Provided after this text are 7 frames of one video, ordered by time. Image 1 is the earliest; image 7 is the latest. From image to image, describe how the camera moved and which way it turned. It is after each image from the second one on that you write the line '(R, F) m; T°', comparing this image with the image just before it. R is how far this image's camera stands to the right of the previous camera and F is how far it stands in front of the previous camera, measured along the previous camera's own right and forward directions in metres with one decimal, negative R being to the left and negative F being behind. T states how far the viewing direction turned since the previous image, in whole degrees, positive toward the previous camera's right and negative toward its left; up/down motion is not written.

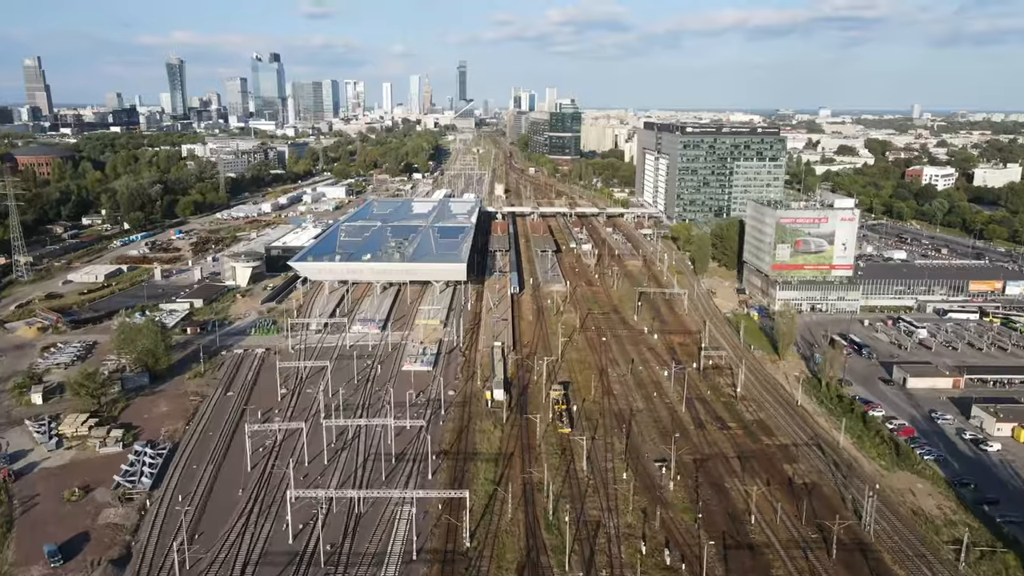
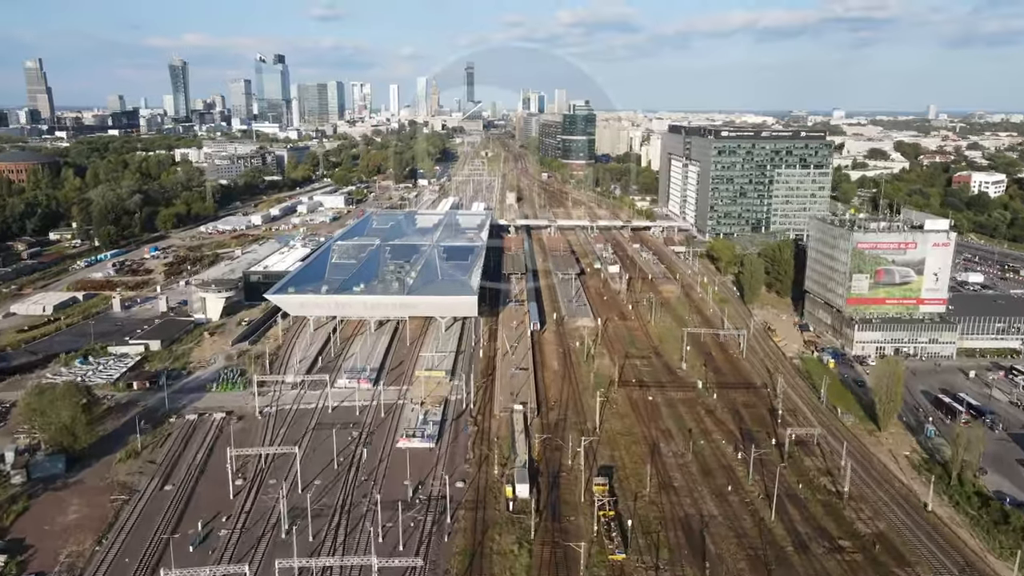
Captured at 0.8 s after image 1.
(-0.3, +2.9) m; -1°
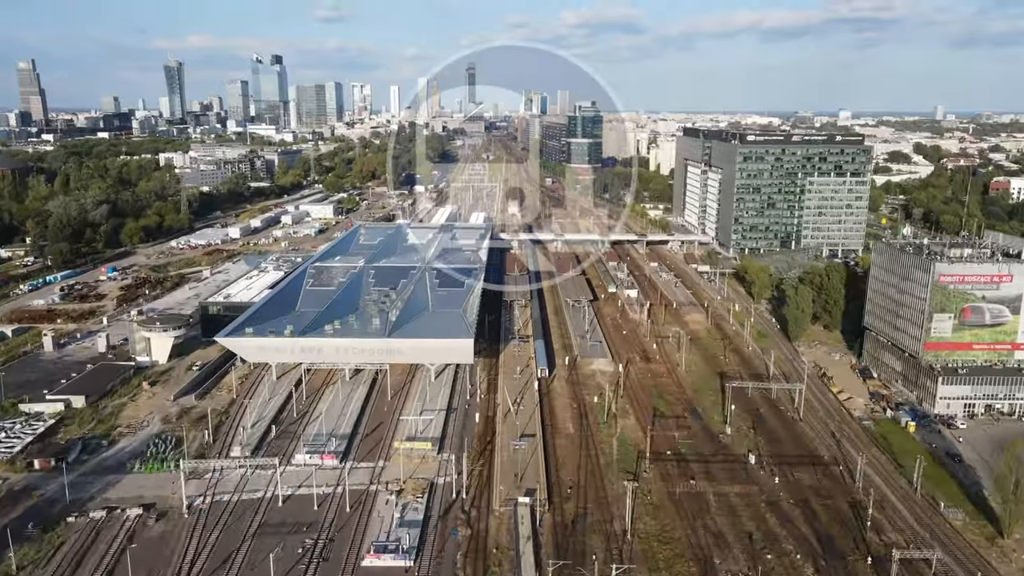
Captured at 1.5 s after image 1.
(0.0, +2.6) m; 0°
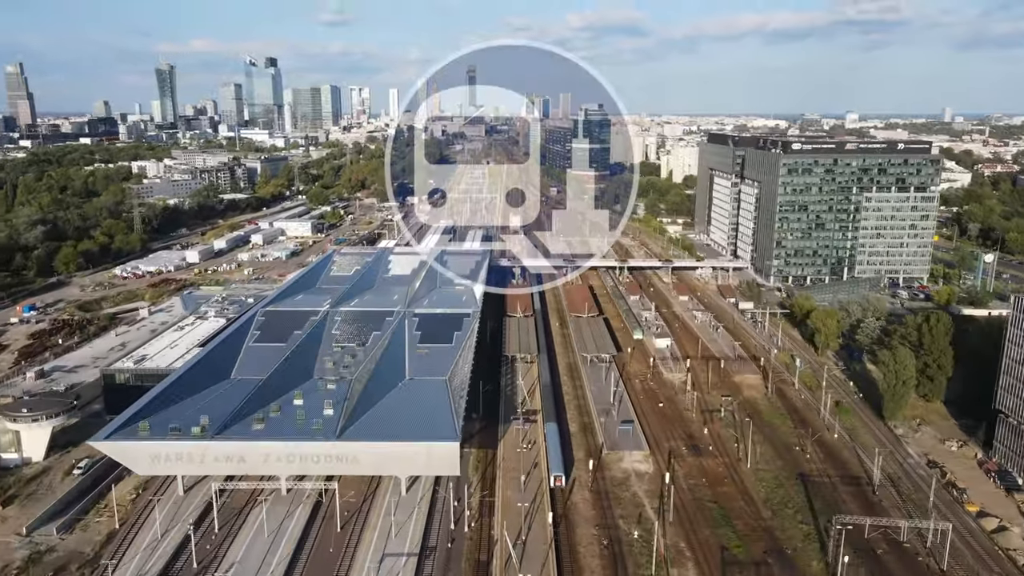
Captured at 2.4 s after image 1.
(0.0, +3.6) m; 0°
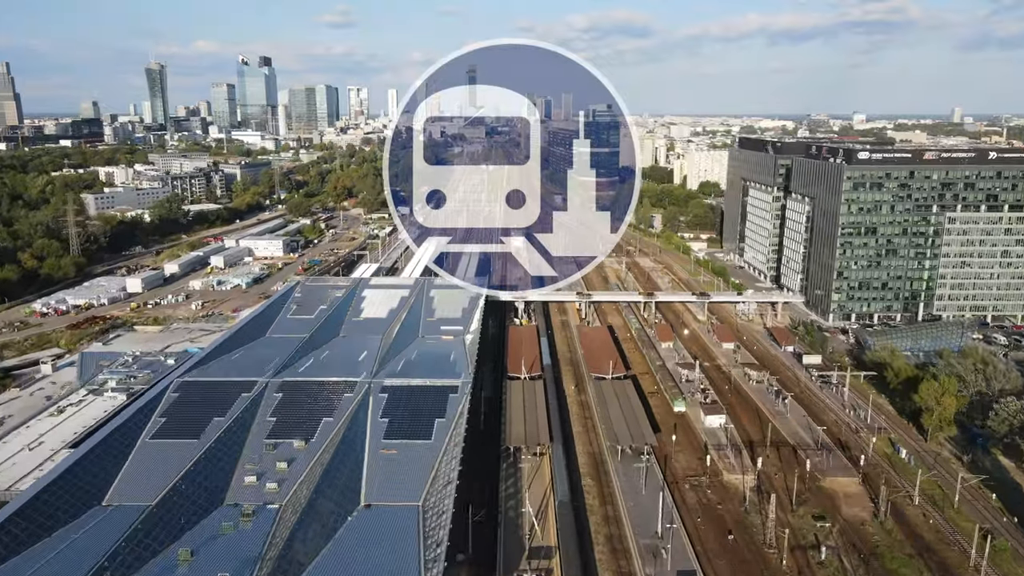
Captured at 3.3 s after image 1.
(0.0, +3.6) m; 0°
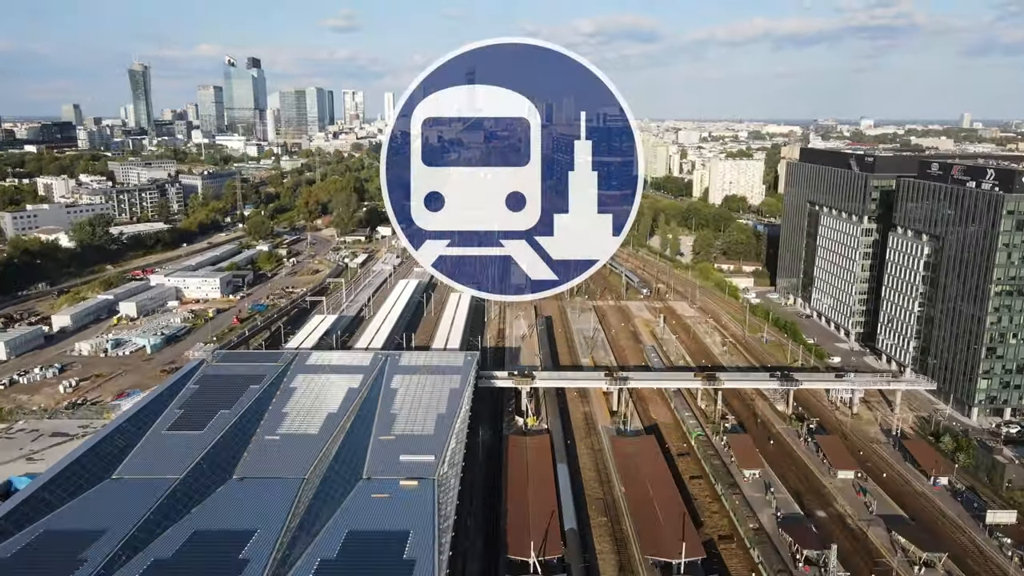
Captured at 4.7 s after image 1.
(0.0, +5.2) m; 0°
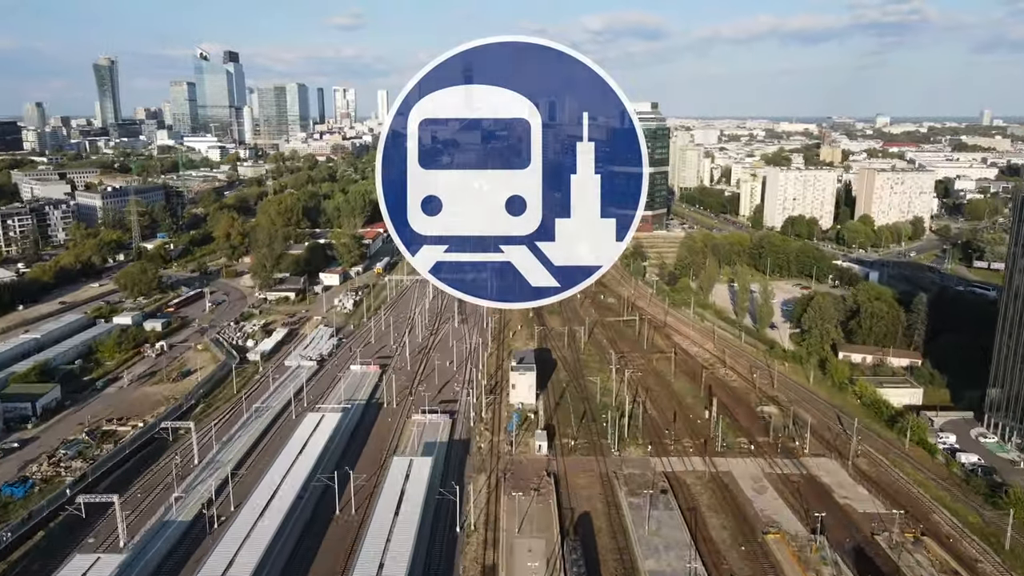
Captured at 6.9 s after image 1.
(0.0, +8.9) m; 0°
